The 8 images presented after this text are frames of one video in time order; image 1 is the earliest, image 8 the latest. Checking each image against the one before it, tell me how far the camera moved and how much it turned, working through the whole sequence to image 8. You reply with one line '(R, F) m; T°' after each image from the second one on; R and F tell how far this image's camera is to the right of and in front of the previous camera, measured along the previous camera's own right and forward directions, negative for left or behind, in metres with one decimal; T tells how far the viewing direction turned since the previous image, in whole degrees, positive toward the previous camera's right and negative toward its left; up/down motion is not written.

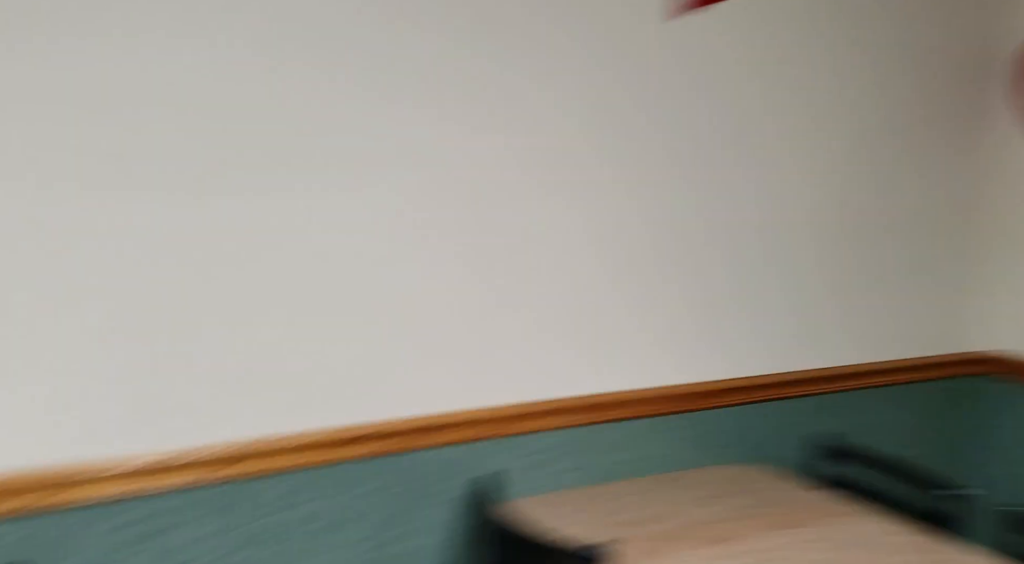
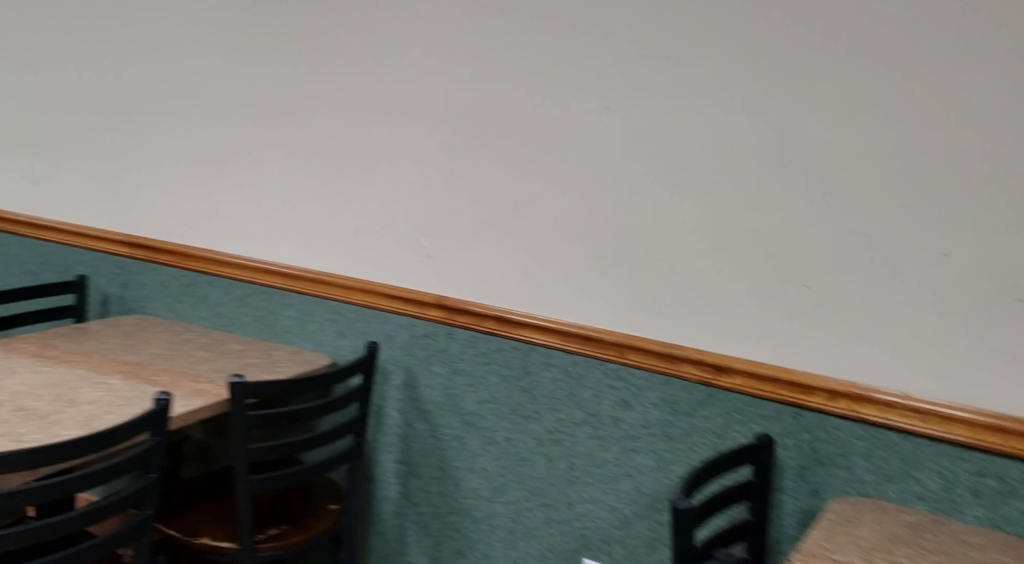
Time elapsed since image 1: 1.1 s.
(-0.2, +0.3) m; -14°
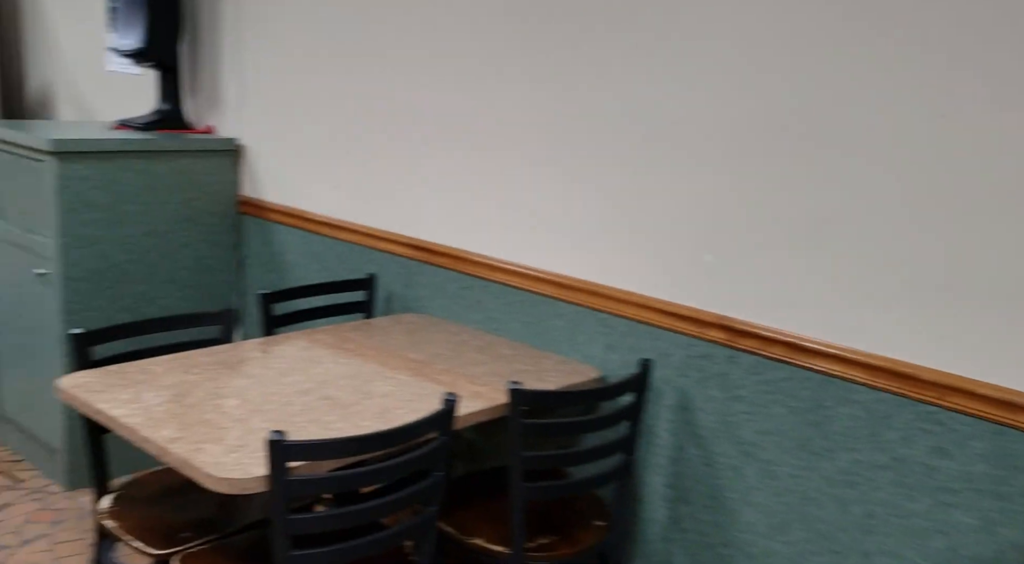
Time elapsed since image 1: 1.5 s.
(-0.1, 0.0) m; -16°
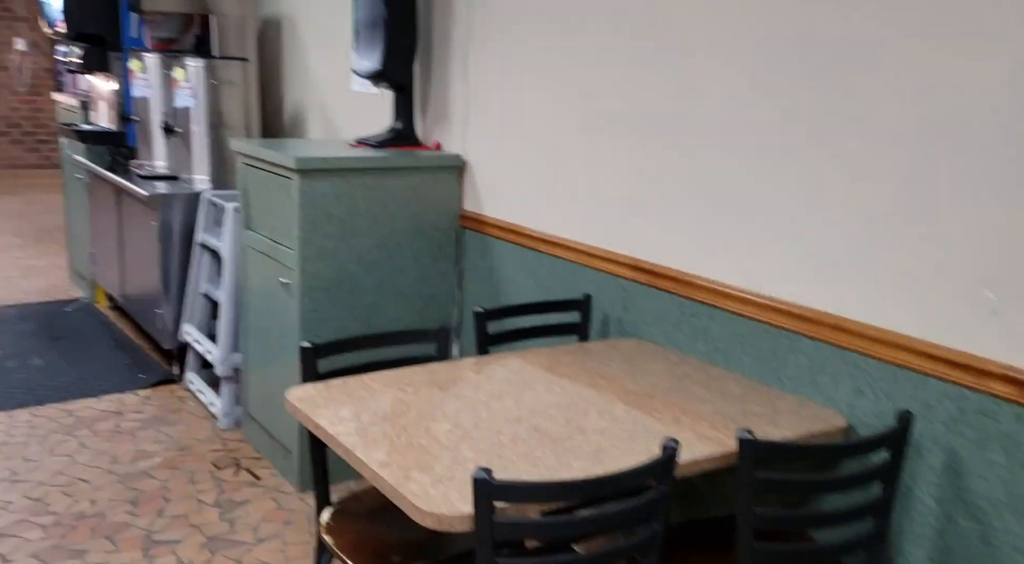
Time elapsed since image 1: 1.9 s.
(0.0, +0.1) m; -15°
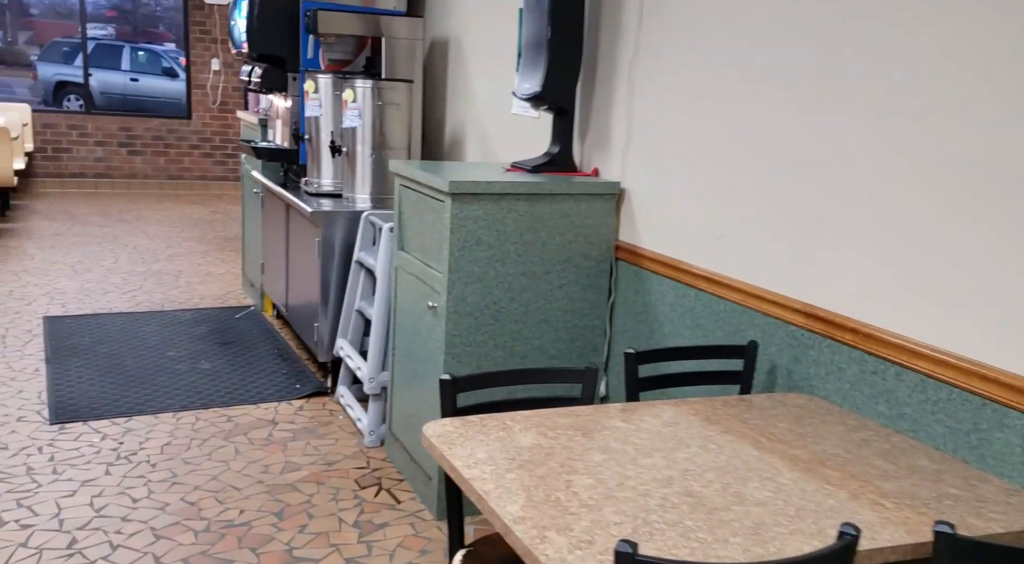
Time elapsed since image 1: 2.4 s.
(0.0, +0.1) m; -10°
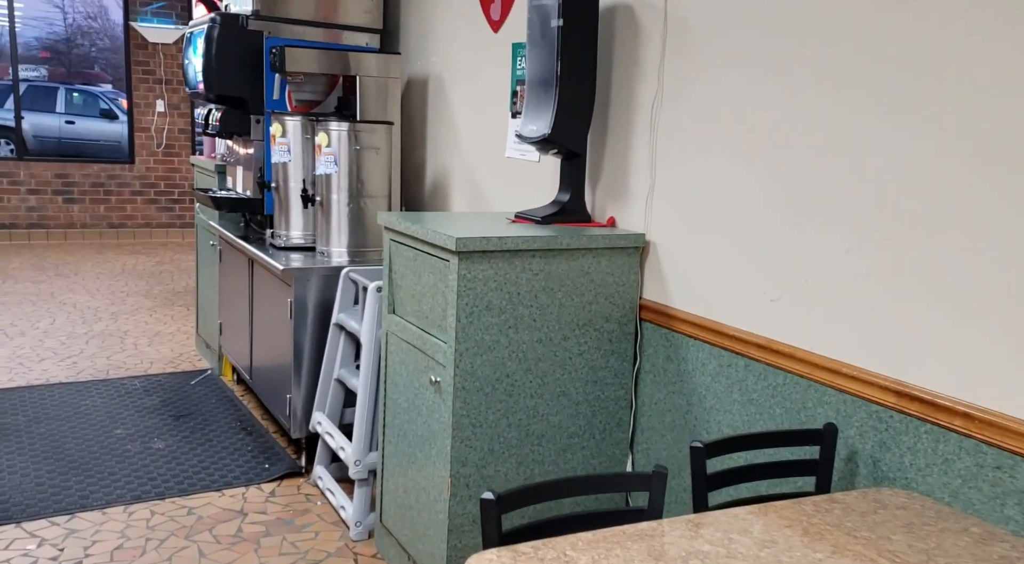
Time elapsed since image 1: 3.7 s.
(-0.2, +0.4) m; +3°
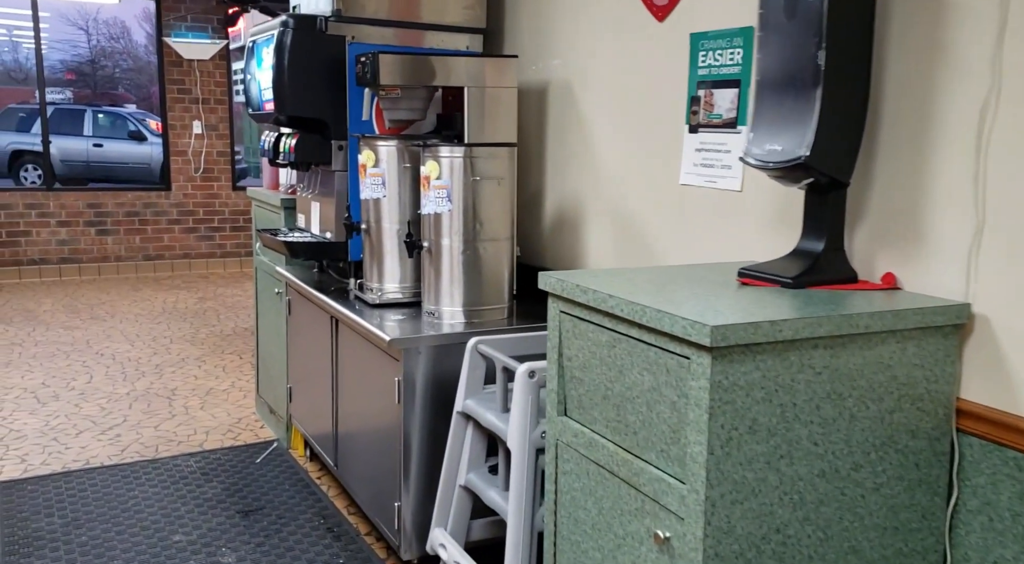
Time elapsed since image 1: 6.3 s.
(-0.4, +0.8) m; -2°
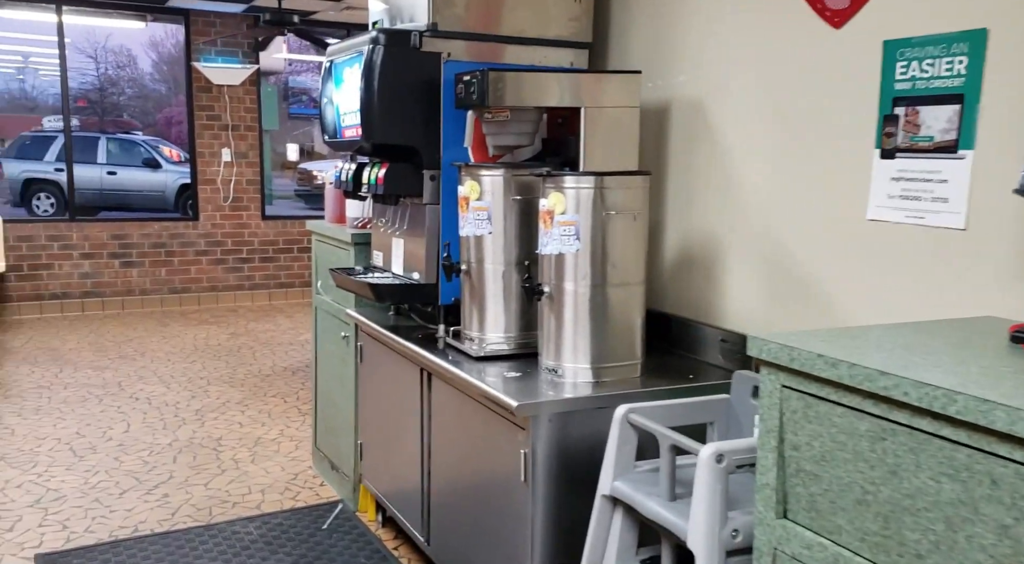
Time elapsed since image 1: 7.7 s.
(-0.3, +0.4) m; -1°
